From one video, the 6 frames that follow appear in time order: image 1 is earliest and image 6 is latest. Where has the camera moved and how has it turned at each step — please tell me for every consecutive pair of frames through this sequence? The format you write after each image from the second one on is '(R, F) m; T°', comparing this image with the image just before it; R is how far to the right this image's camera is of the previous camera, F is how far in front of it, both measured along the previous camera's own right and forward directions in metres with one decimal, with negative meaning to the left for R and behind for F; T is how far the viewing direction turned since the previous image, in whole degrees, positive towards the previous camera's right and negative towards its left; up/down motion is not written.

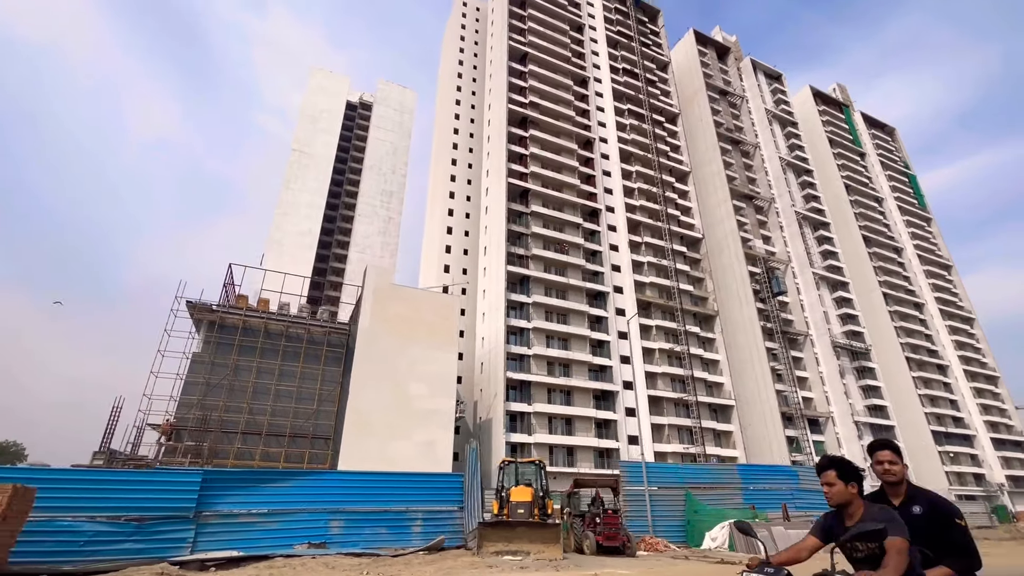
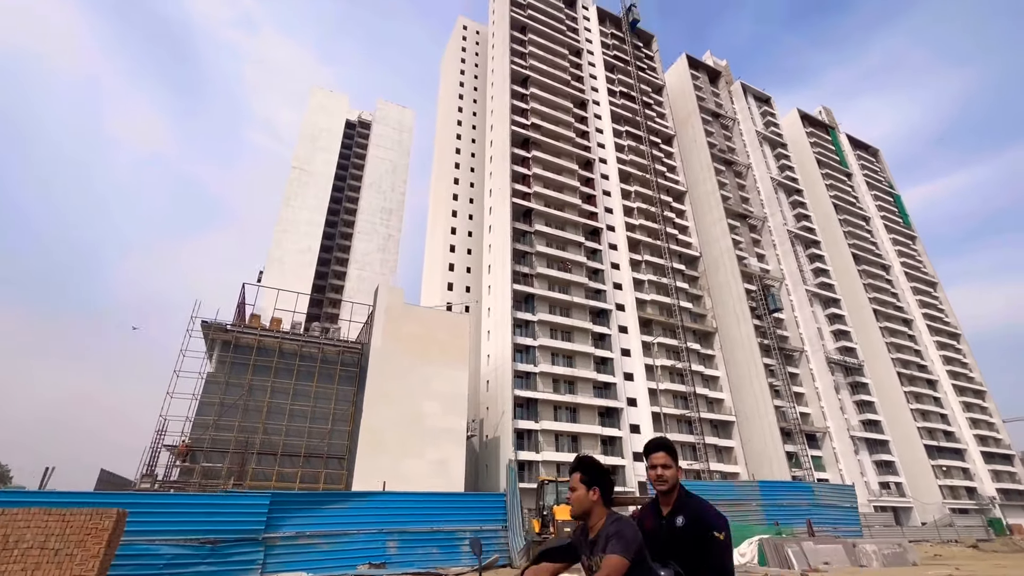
(-1.3, -0.5) m; +1°
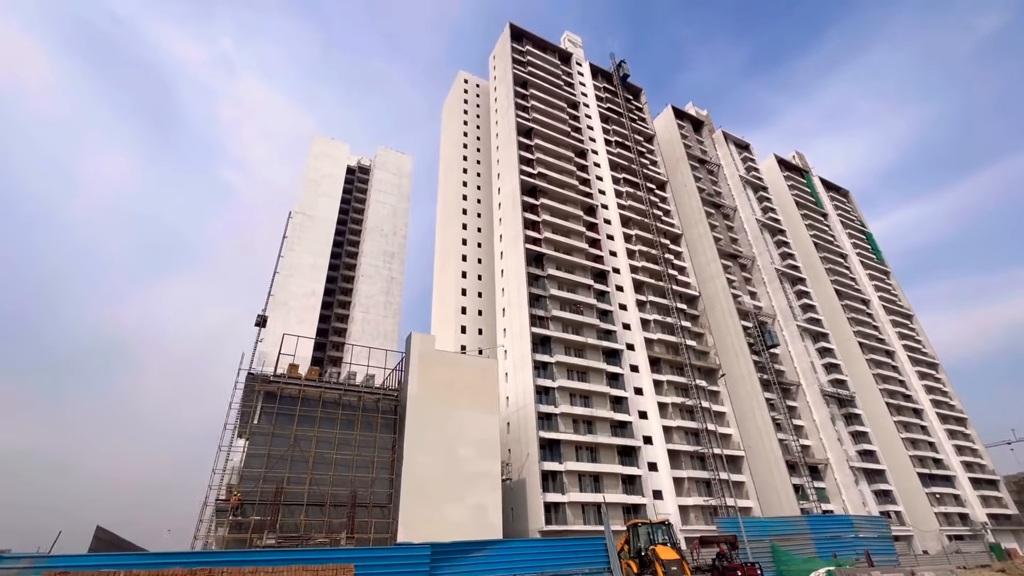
(-3.1, -1.3) m; +3°
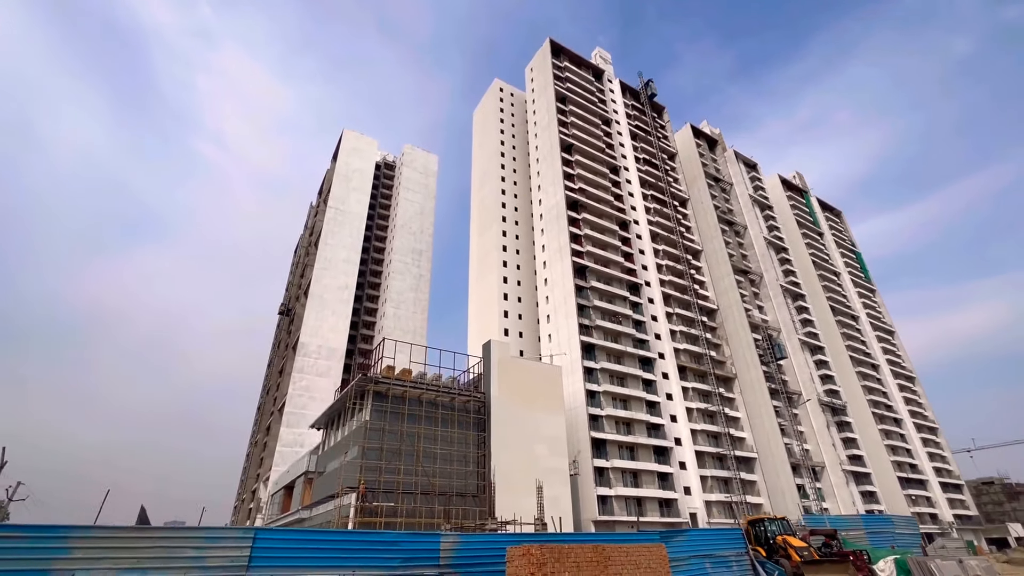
(-6.5, -3.0) m; +3°
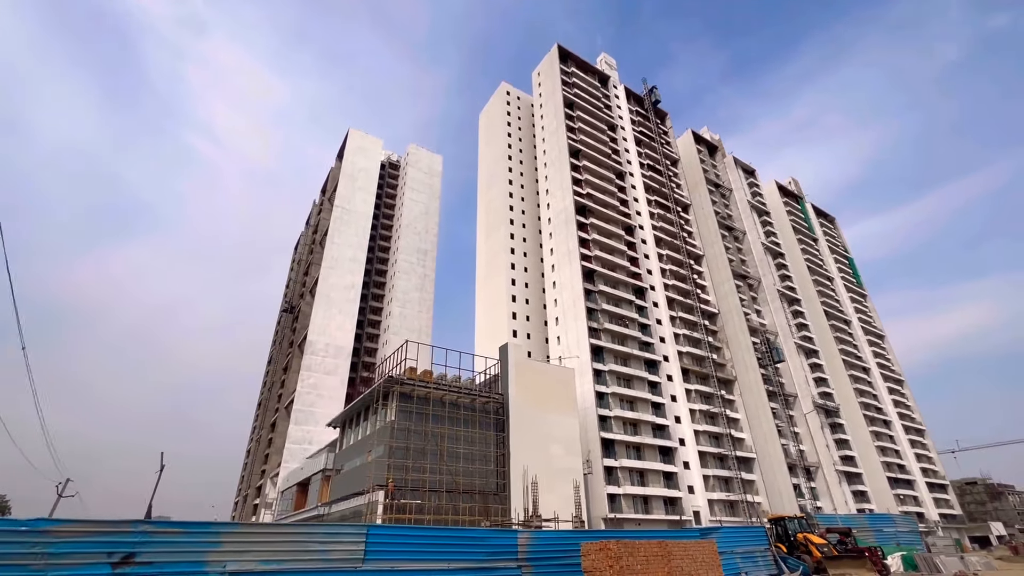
(-1.9, -1.0) m; +1°
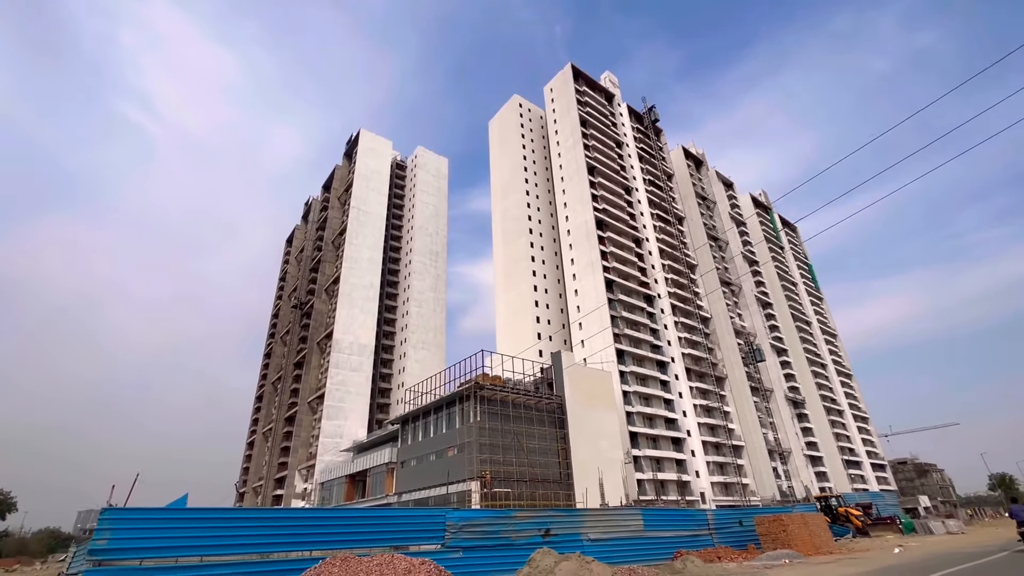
(-7.9, -4.1) m; +5°
